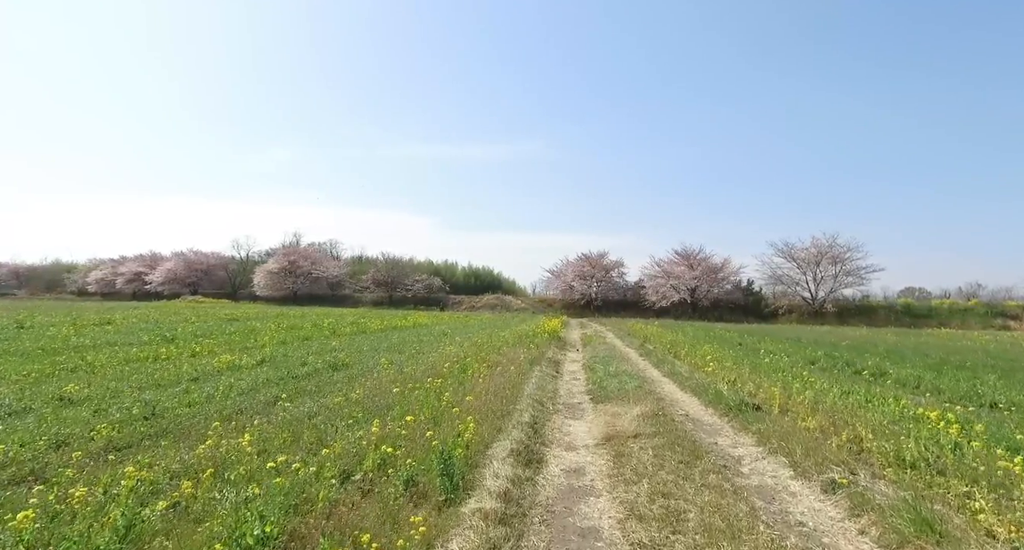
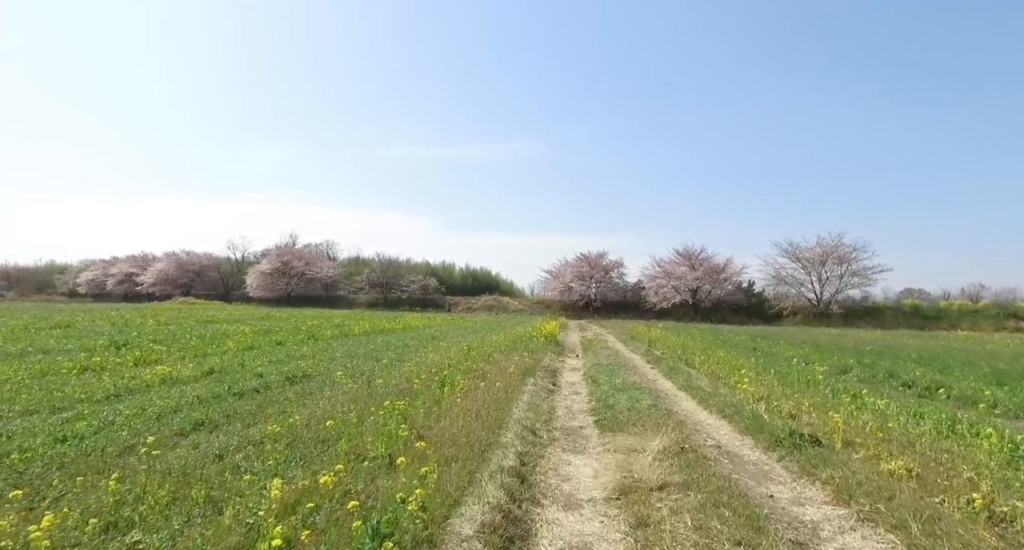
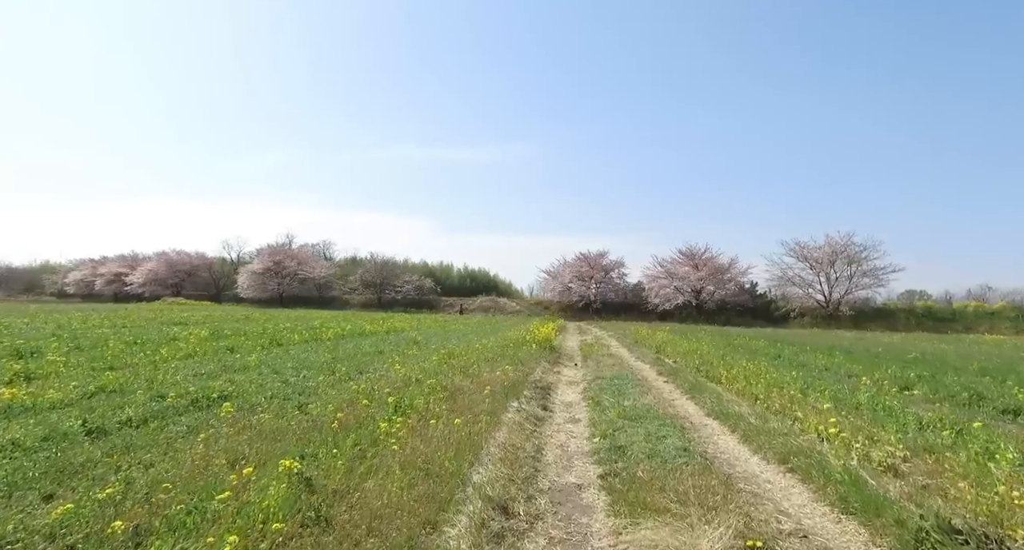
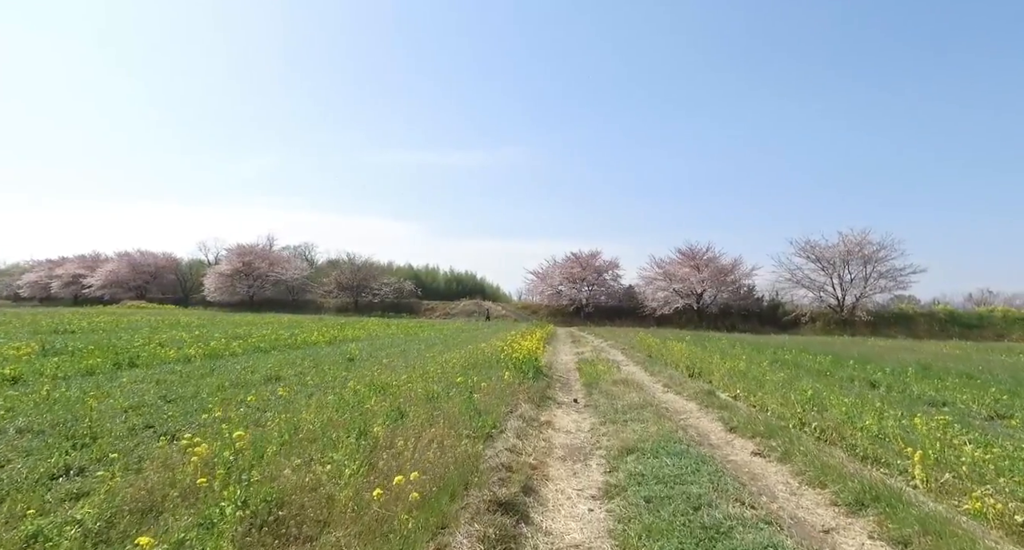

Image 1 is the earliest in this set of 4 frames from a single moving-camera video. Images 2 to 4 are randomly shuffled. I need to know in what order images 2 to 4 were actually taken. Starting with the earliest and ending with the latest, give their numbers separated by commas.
2, 3, 4
